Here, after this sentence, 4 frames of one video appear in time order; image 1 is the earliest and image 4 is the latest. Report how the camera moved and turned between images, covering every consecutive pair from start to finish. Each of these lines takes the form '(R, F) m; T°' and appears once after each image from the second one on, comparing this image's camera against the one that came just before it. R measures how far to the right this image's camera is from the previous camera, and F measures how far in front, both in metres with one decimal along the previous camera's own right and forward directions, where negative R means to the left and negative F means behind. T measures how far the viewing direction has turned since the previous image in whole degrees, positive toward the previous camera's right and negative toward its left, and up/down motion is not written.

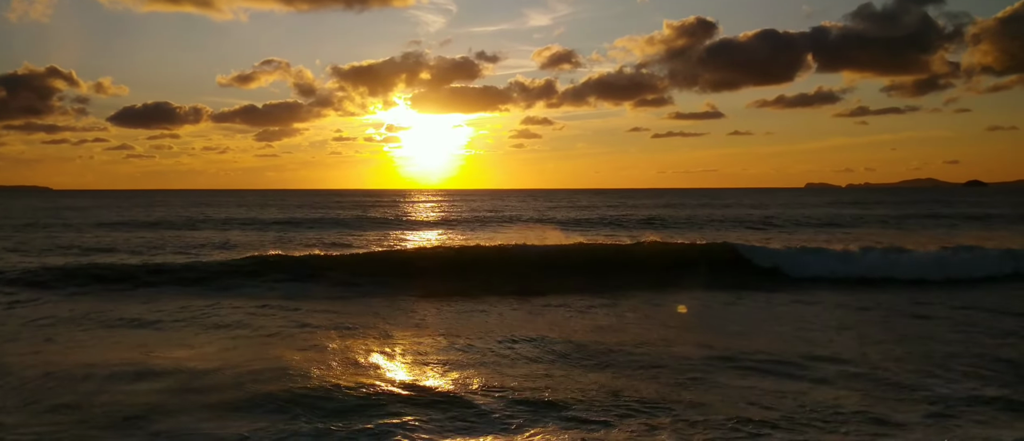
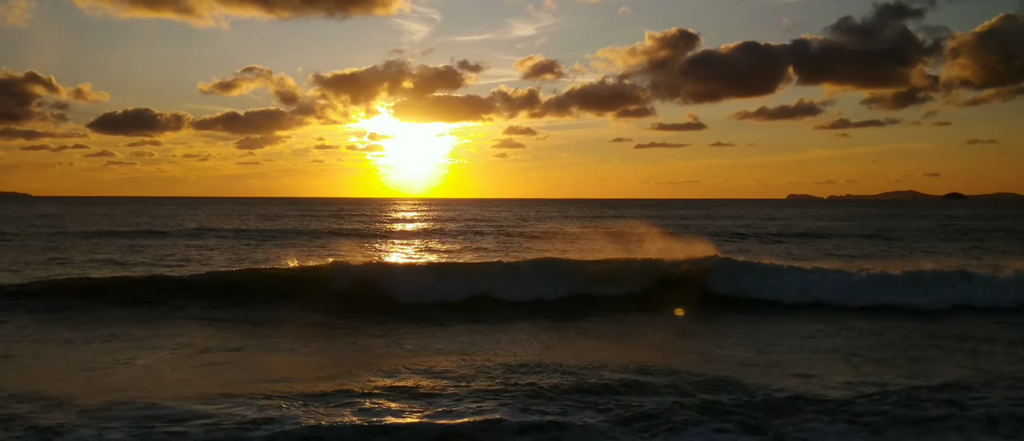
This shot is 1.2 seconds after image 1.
(+0.4, +0.1) m; +1°
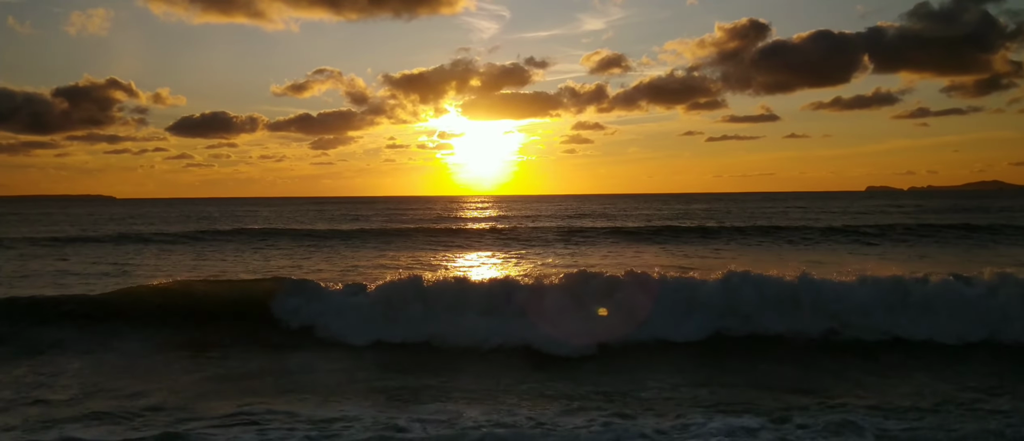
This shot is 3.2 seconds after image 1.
(+1.3, +0.3) m; -4°
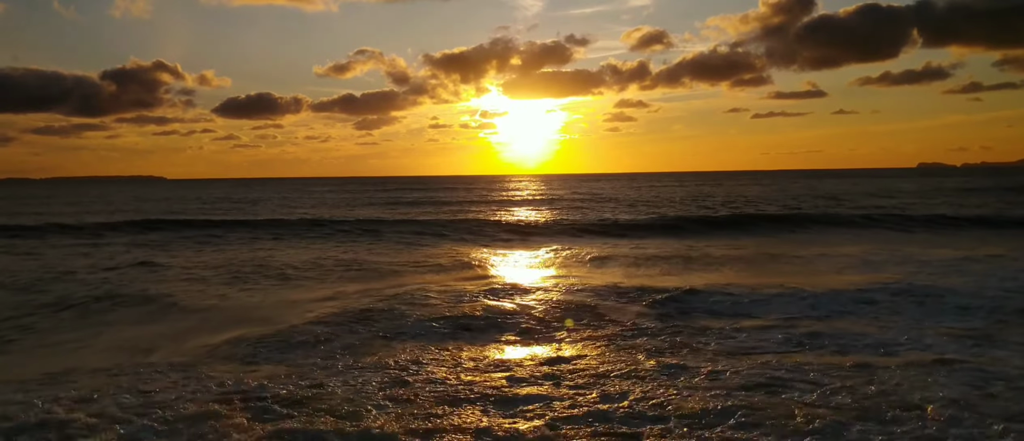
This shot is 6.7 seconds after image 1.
(+1.7, +0.4) m; -3°
